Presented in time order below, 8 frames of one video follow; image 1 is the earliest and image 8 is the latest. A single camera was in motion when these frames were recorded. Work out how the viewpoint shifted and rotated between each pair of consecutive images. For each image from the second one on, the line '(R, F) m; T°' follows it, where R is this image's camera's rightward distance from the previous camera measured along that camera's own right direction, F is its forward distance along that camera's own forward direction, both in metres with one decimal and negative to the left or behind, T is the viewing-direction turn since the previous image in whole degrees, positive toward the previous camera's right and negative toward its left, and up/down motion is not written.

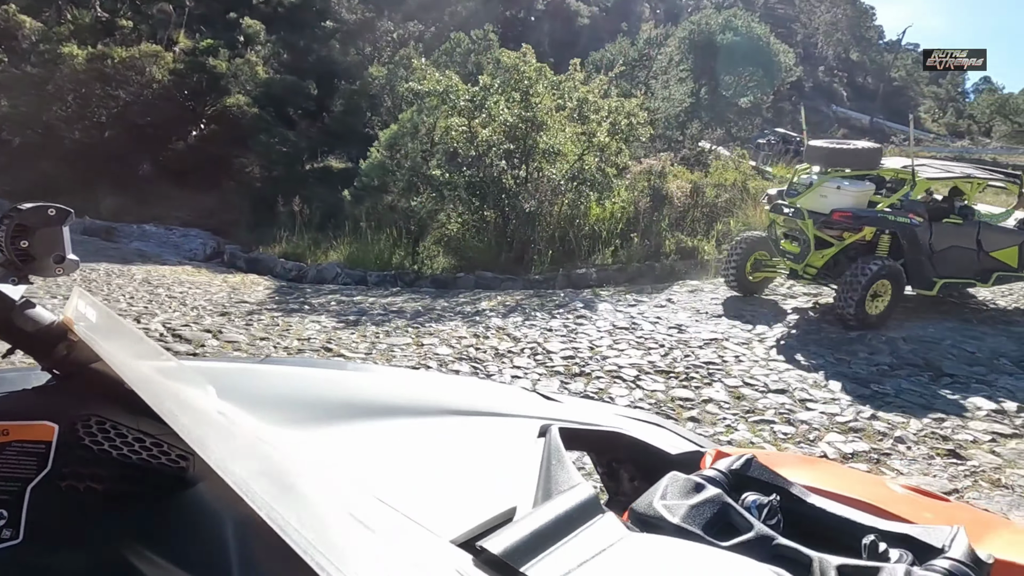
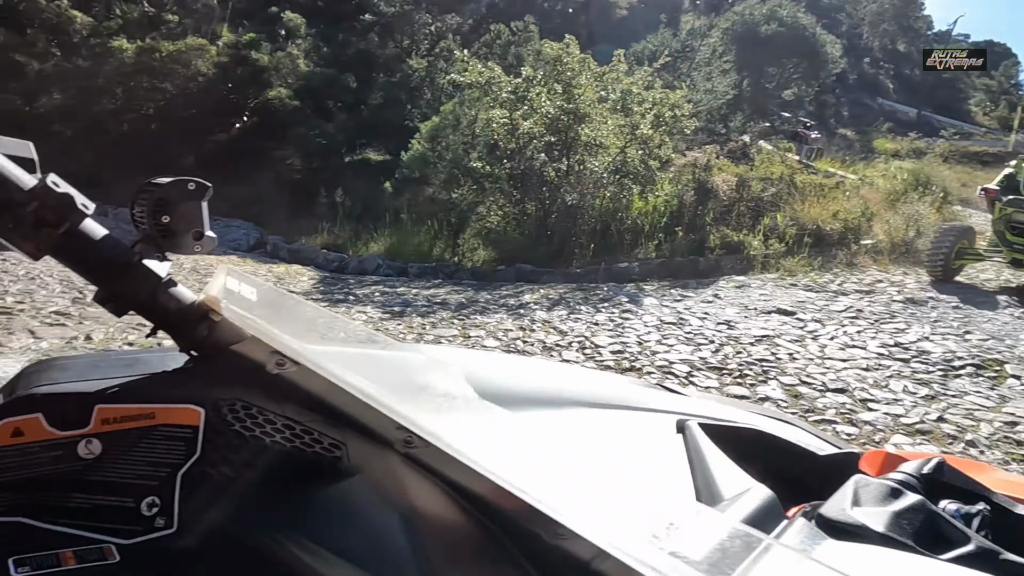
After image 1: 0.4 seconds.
(-0.1, 0.0) m; -3°
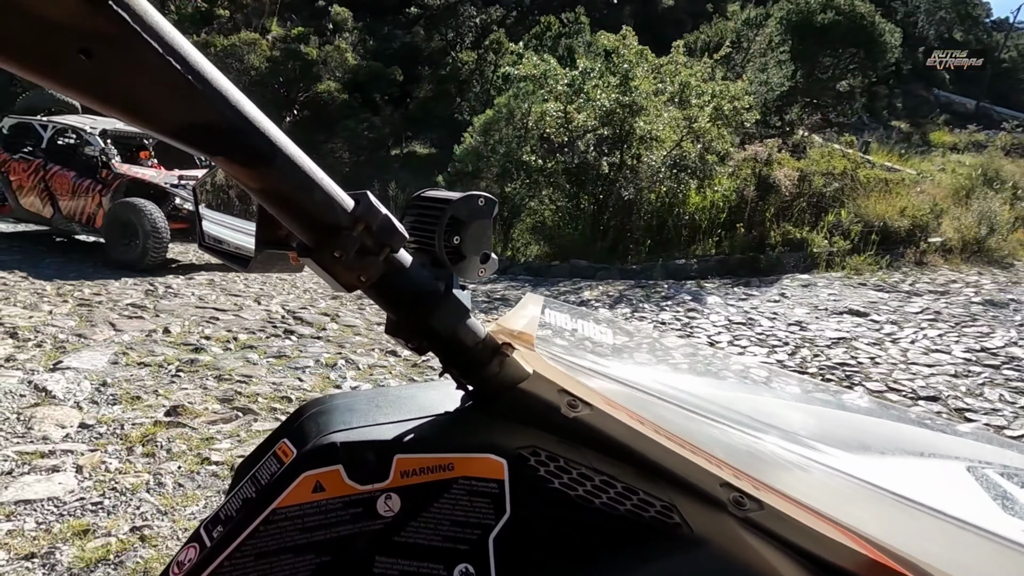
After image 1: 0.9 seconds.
(-0.2, +0.1) m; -3°
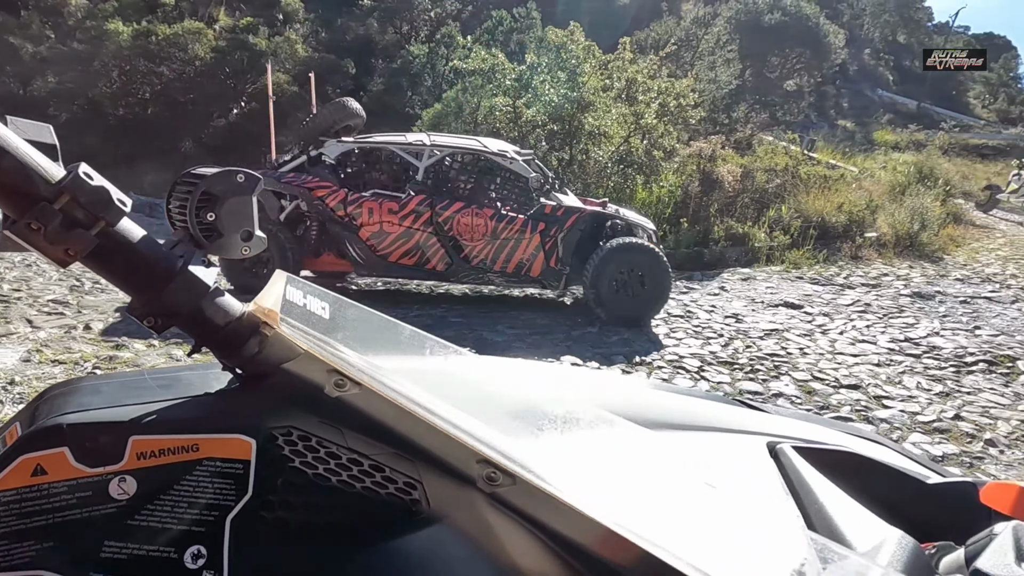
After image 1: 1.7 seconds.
(+0.2, 0.0) m; +3°
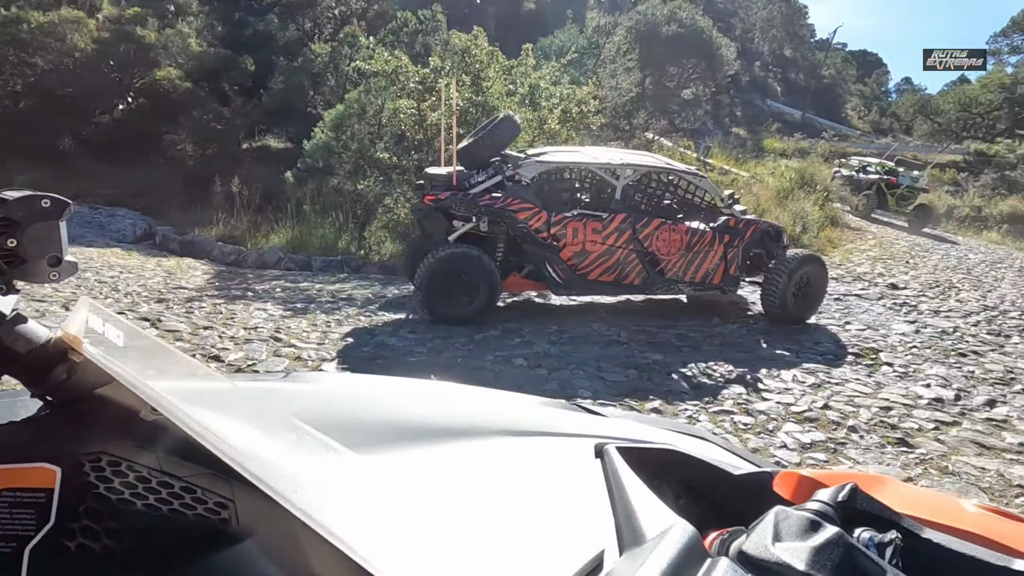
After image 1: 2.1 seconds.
(+0.1, 0.0) m; +8°
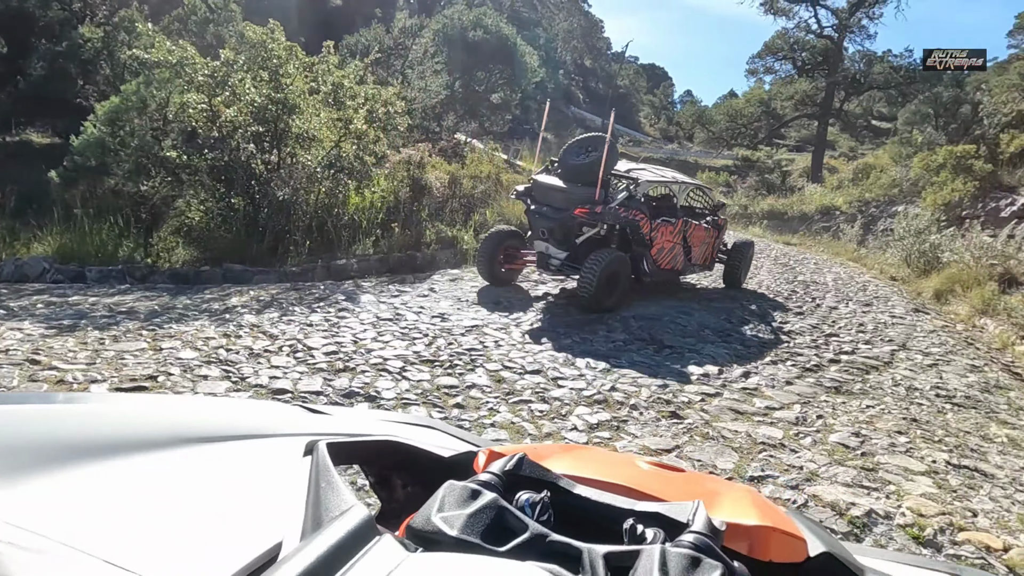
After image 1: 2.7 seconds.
(+0.1, 0.0) m; +15°
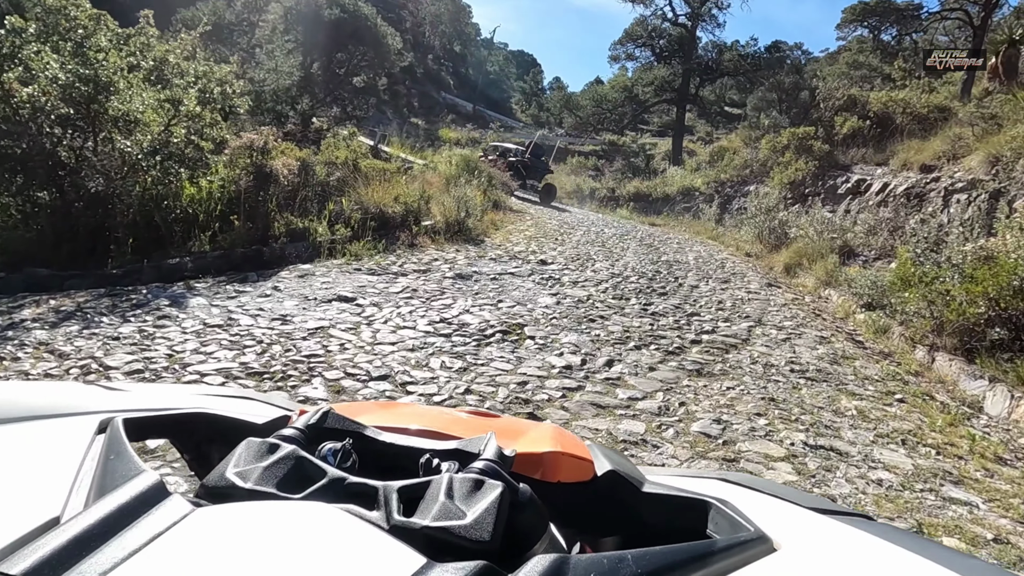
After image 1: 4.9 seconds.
(+0.2, +0.4) m; +10°
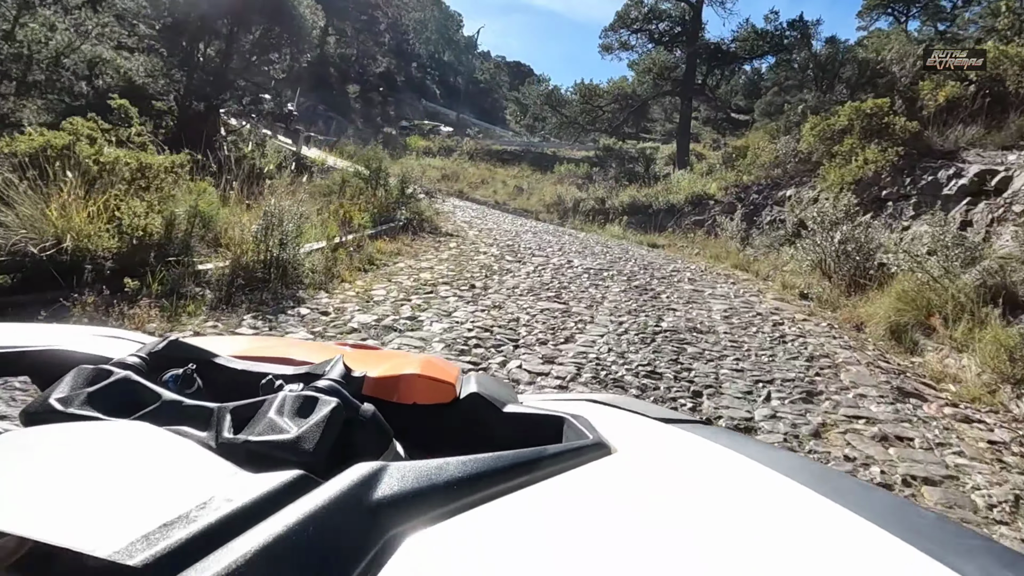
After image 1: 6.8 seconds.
(+1.2, +5.1) m; -1°
